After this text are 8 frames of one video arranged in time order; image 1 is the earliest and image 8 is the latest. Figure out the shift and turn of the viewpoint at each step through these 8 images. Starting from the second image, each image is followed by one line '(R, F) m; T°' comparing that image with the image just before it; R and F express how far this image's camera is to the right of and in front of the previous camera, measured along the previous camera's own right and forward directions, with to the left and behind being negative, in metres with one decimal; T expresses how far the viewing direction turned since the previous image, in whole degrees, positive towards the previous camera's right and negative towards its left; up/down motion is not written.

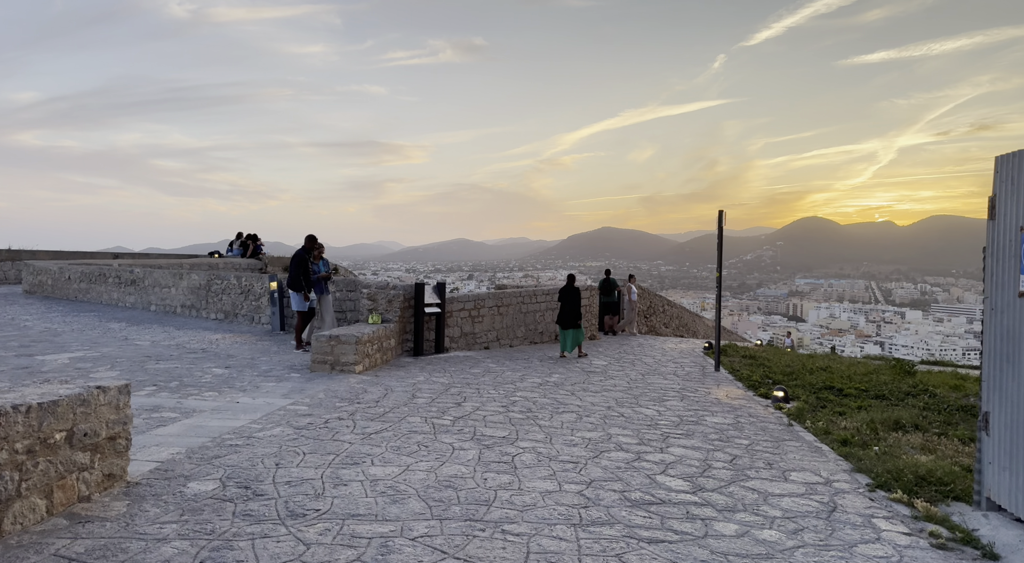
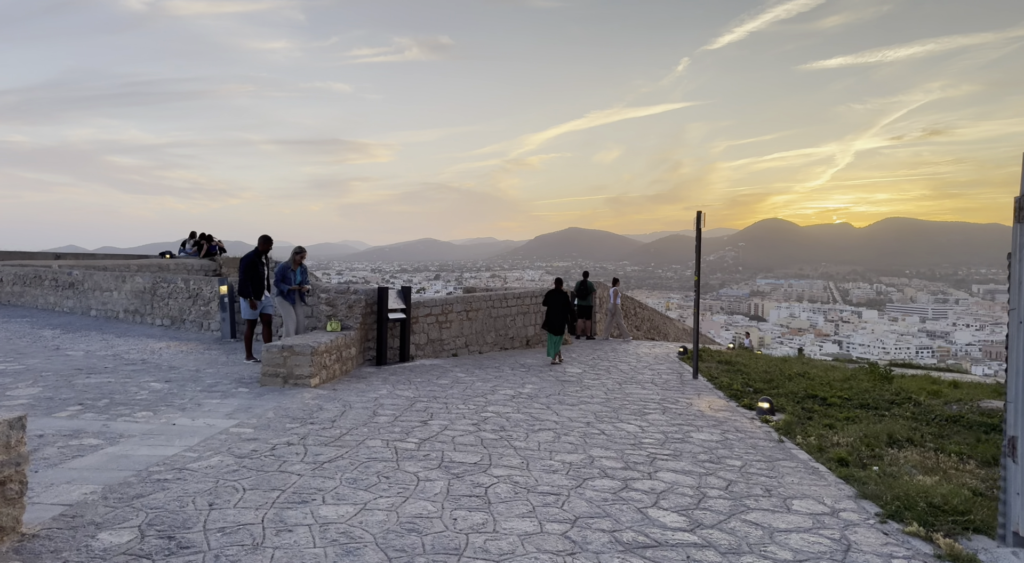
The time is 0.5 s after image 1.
(0.0, +0.6) m; +3°
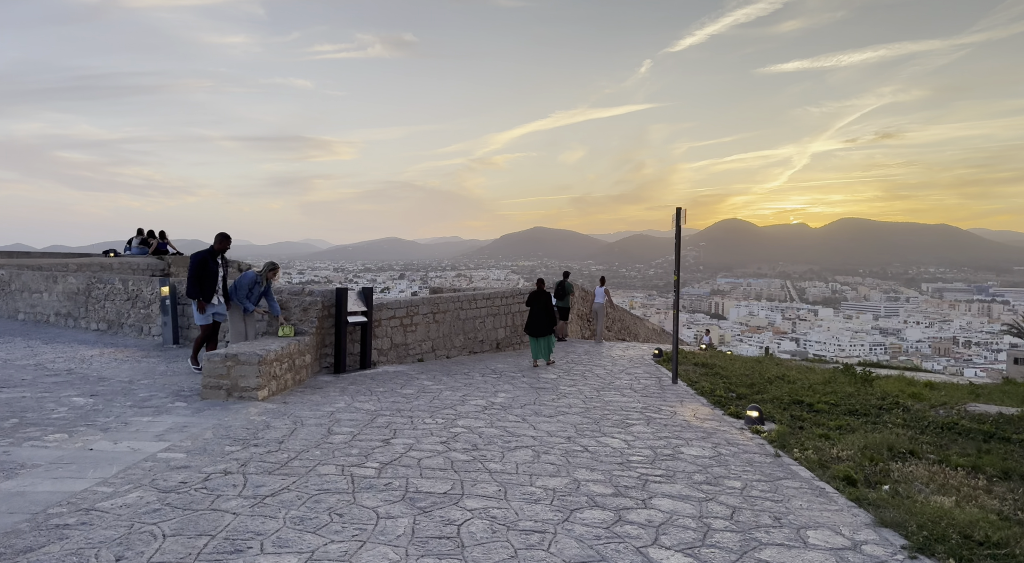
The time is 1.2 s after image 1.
(-0.1, +0.6) m; +3°
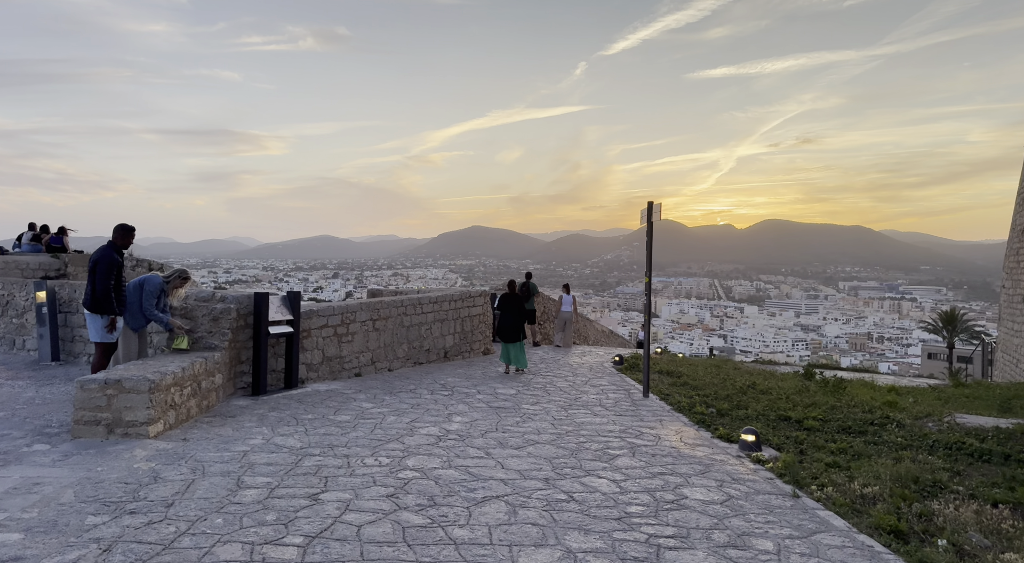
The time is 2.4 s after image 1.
(-0.2, +1.2) m; +6°
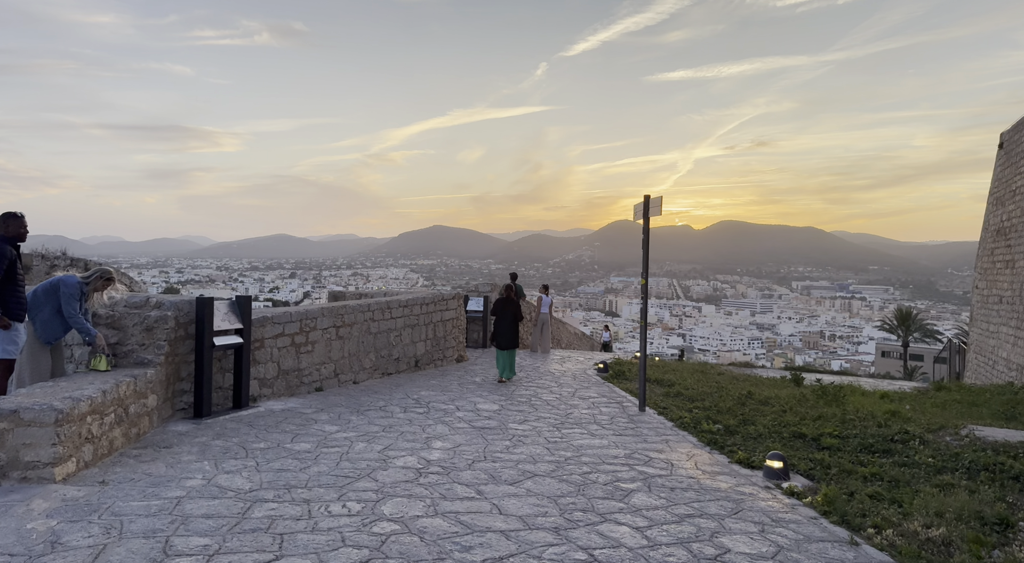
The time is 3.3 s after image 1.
(-0.3, +0.9) m; +4°
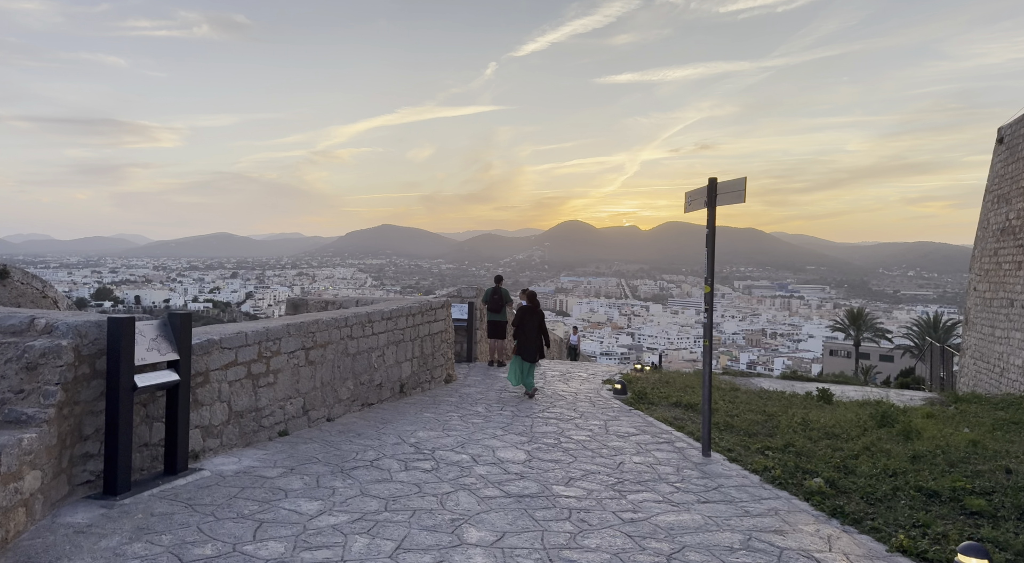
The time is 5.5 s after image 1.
(-0.8, +1.8) m; +5°
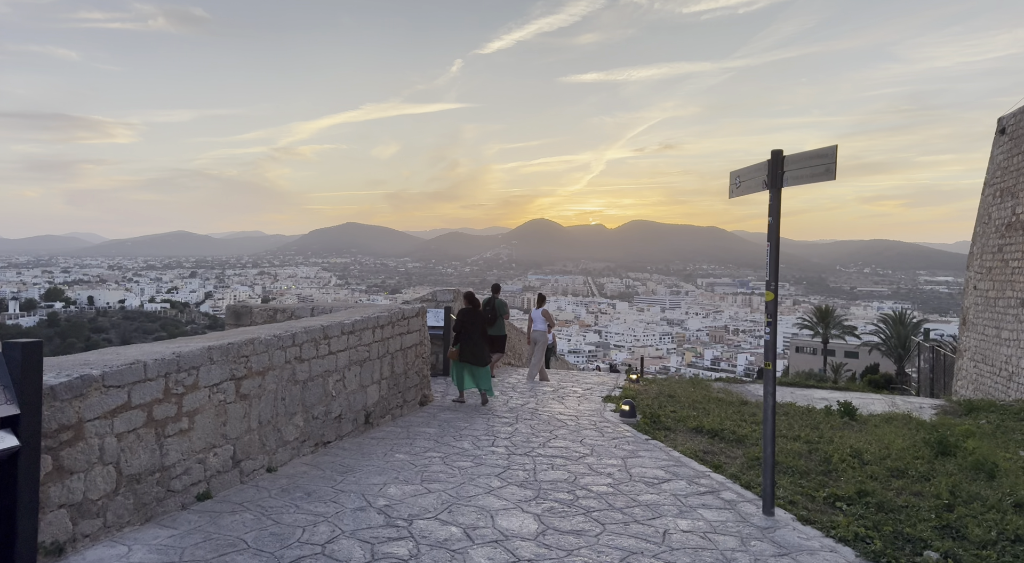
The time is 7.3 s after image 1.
(-0.3, +1.5) m; +3°
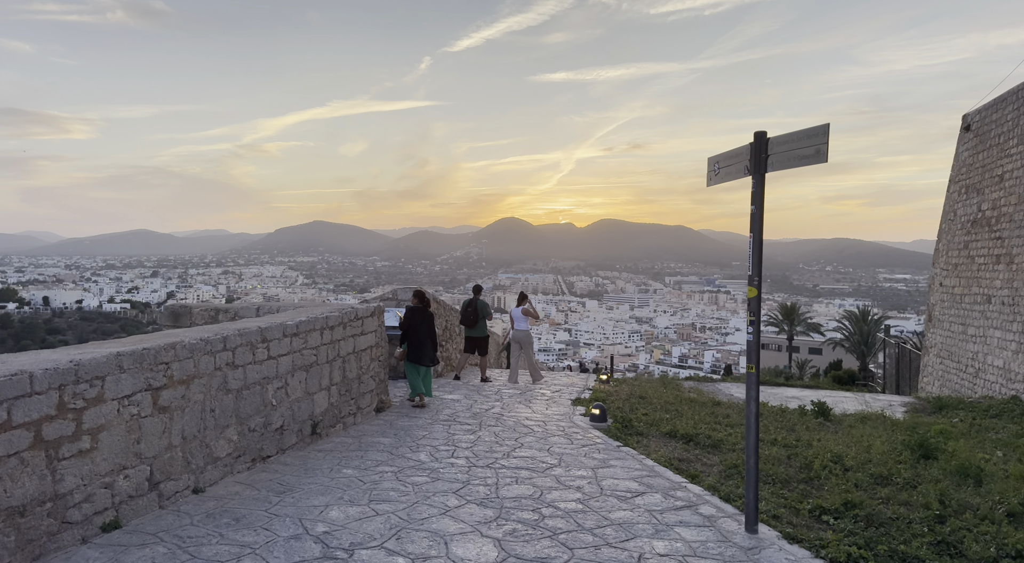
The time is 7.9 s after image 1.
(+0.1, +0.5) m; +3°
